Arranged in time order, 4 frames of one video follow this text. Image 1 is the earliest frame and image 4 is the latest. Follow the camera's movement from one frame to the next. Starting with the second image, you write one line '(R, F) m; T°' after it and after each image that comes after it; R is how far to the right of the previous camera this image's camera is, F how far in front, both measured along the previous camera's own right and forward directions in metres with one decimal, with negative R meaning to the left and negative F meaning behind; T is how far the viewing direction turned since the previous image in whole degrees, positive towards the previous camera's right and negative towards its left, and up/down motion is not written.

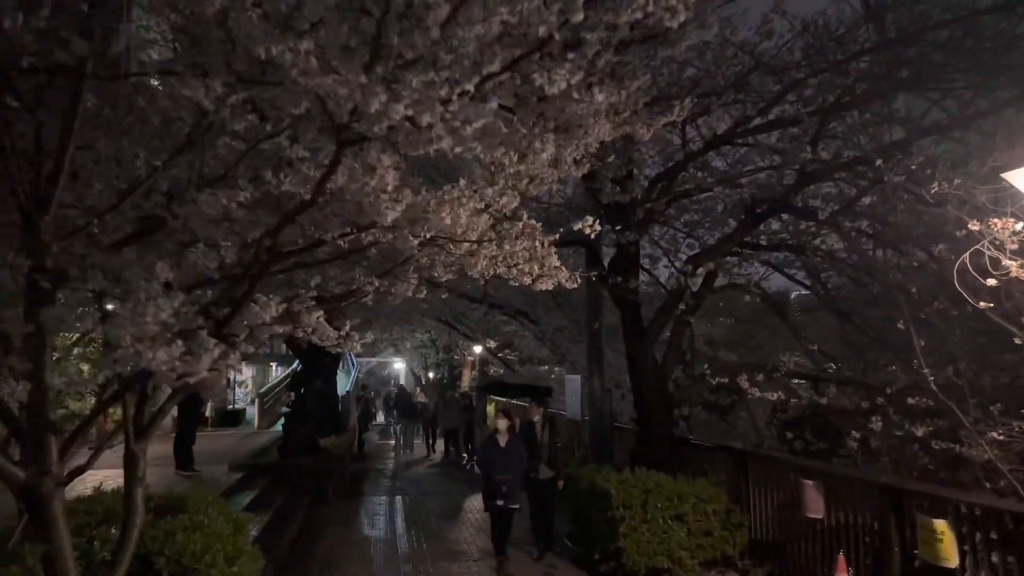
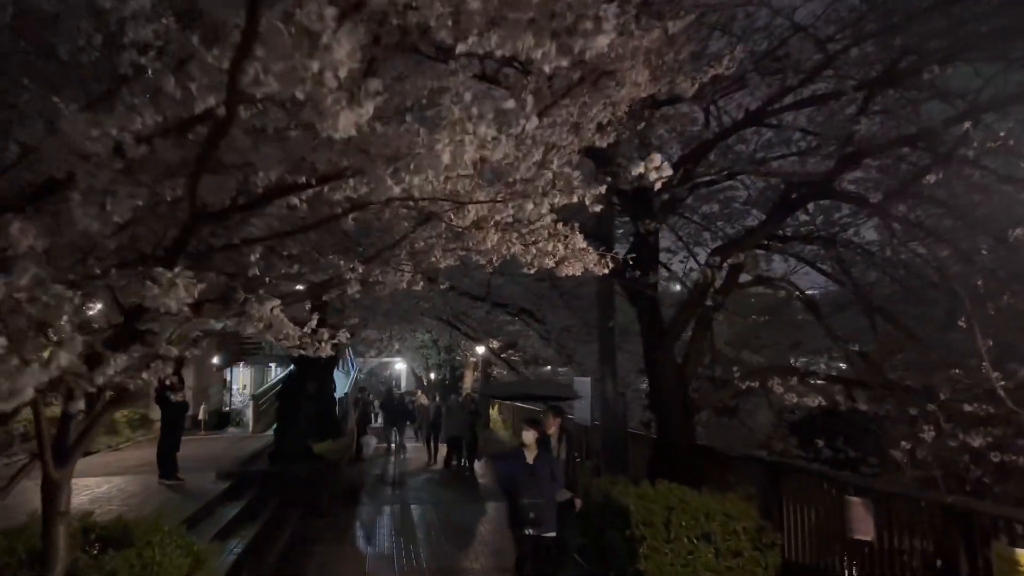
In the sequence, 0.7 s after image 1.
(-0.1, +0.9) m; 0°
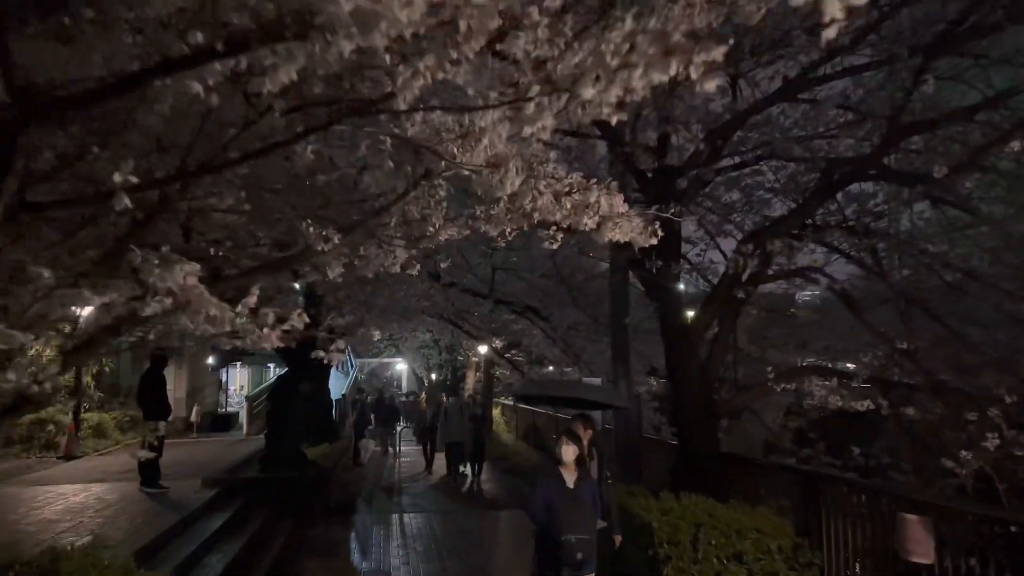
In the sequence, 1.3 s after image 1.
(-0.1, +0.9) m; 0°
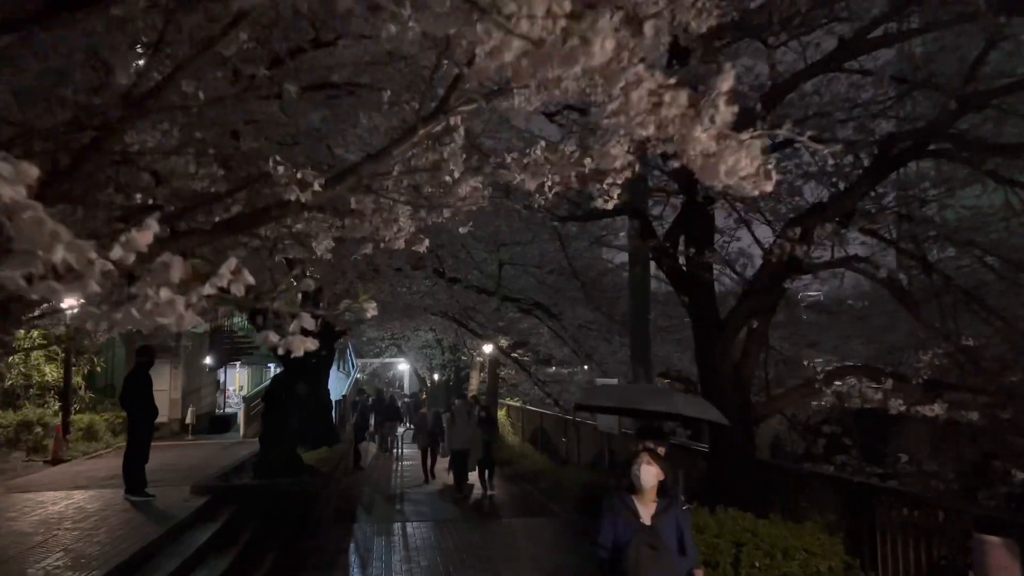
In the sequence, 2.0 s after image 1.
(-0.1, +0.8) m; 0°
